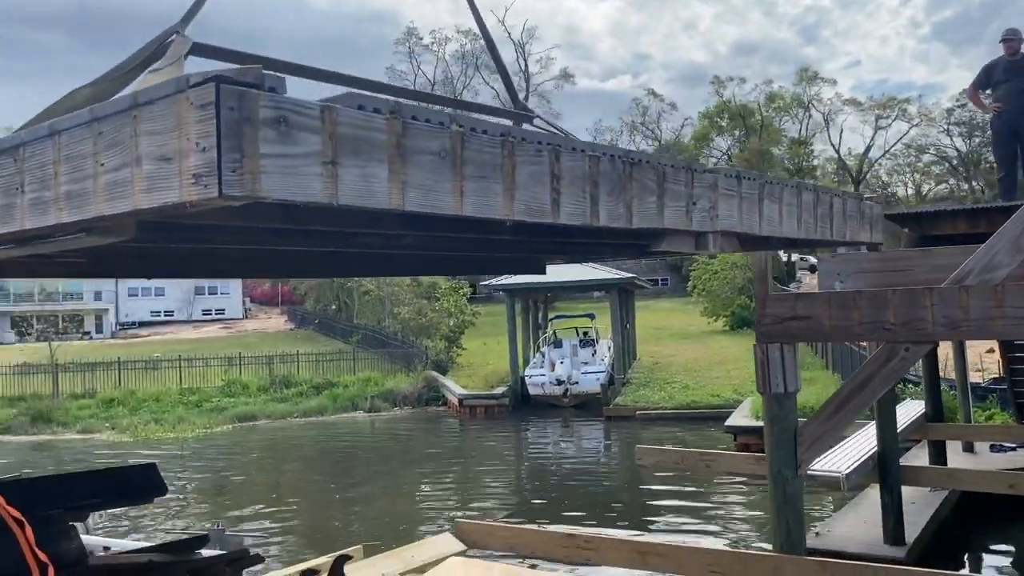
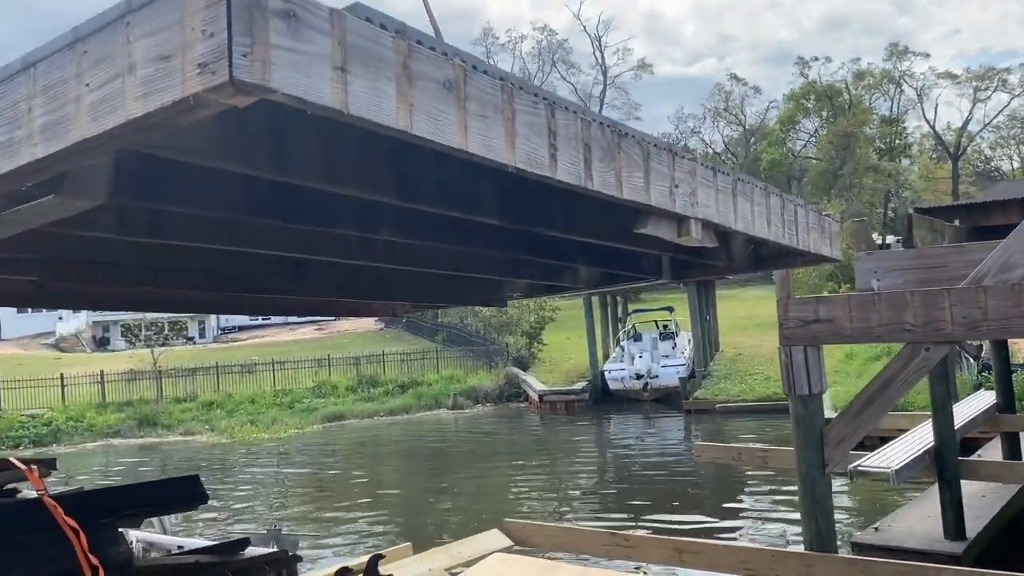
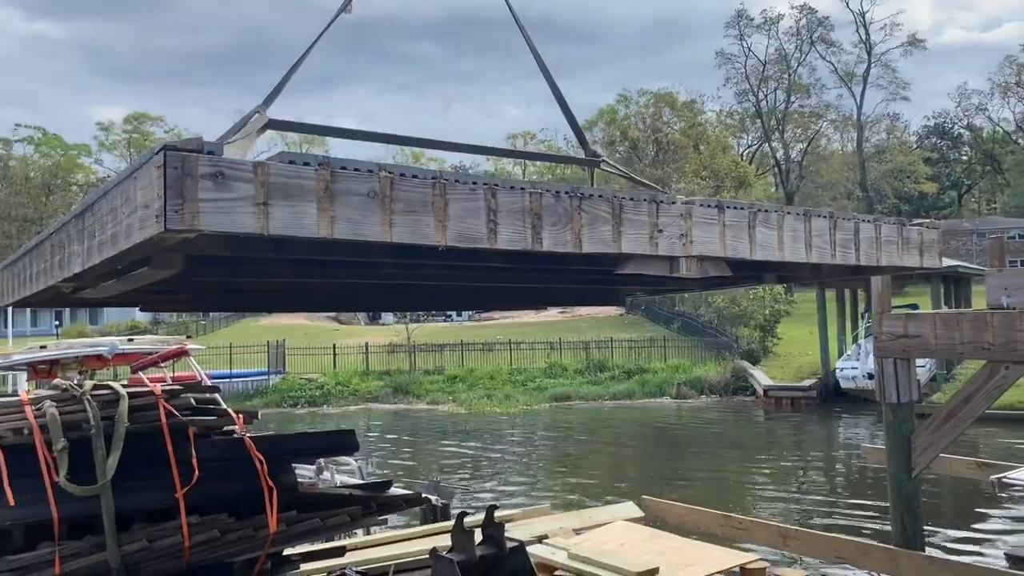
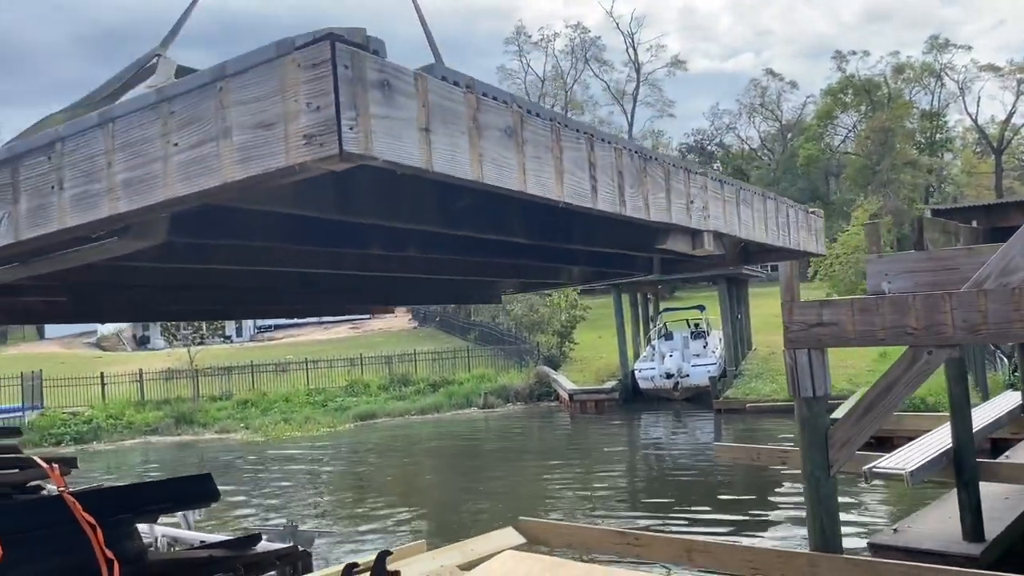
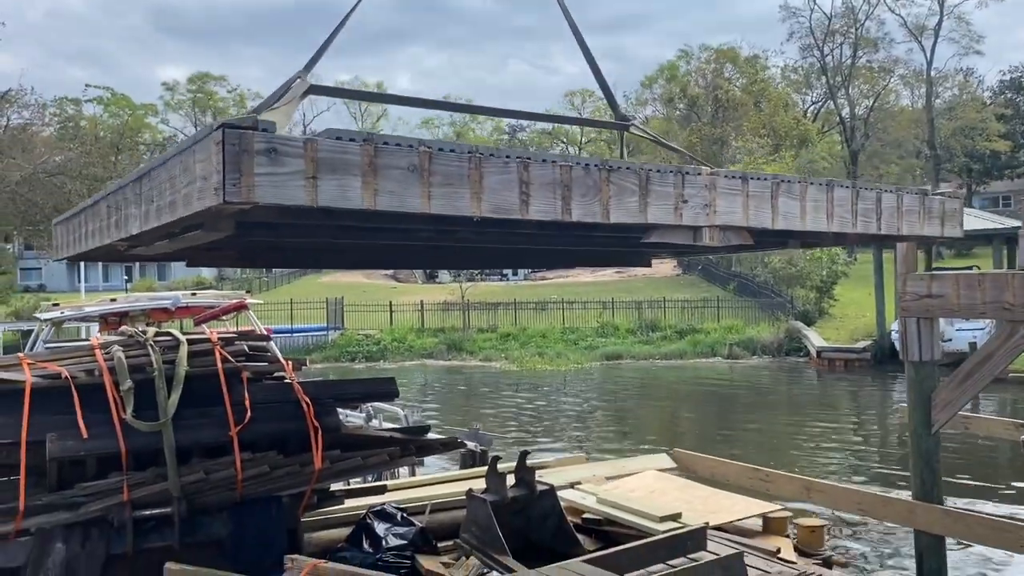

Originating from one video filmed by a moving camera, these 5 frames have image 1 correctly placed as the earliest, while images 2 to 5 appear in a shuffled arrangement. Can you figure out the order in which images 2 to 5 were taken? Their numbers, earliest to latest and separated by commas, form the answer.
2, 4, 3, 5
